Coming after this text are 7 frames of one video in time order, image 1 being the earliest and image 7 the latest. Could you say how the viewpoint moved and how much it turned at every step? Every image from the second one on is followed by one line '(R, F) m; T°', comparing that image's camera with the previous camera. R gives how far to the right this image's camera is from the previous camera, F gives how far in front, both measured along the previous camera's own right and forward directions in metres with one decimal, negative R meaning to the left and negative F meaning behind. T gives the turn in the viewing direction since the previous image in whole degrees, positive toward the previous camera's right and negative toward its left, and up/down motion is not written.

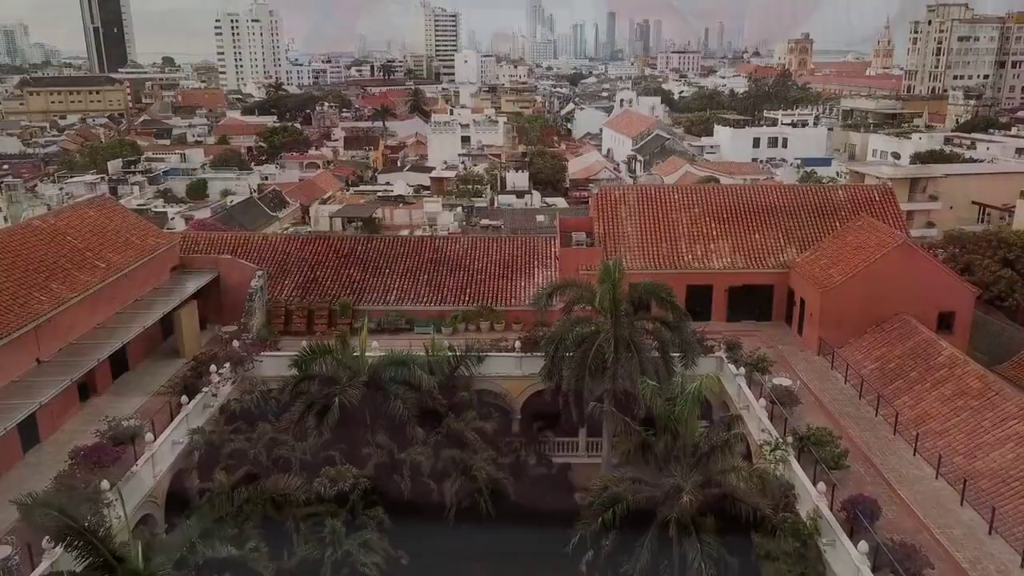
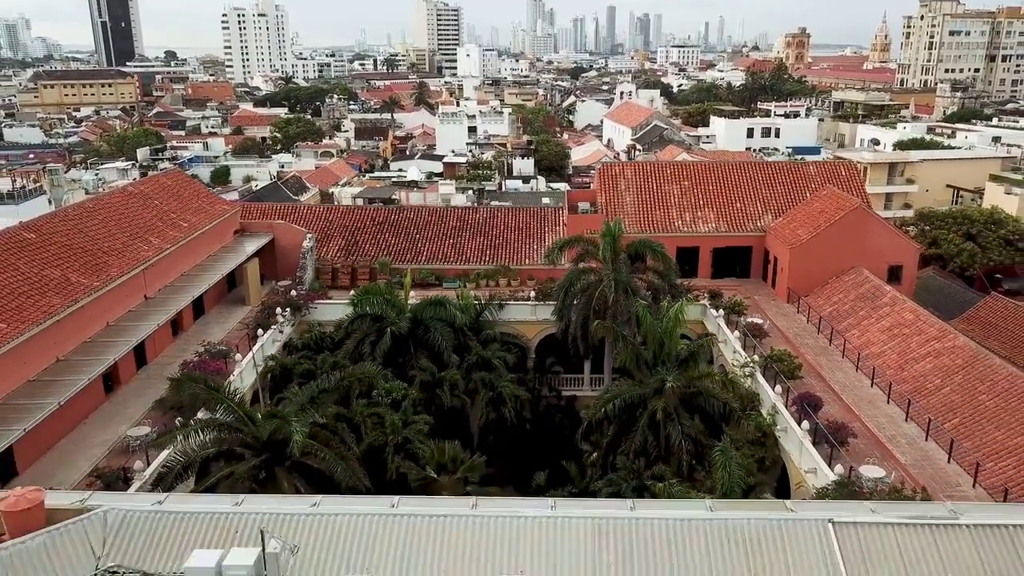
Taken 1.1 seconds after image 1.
(-0.6, -5.2) m; 0°
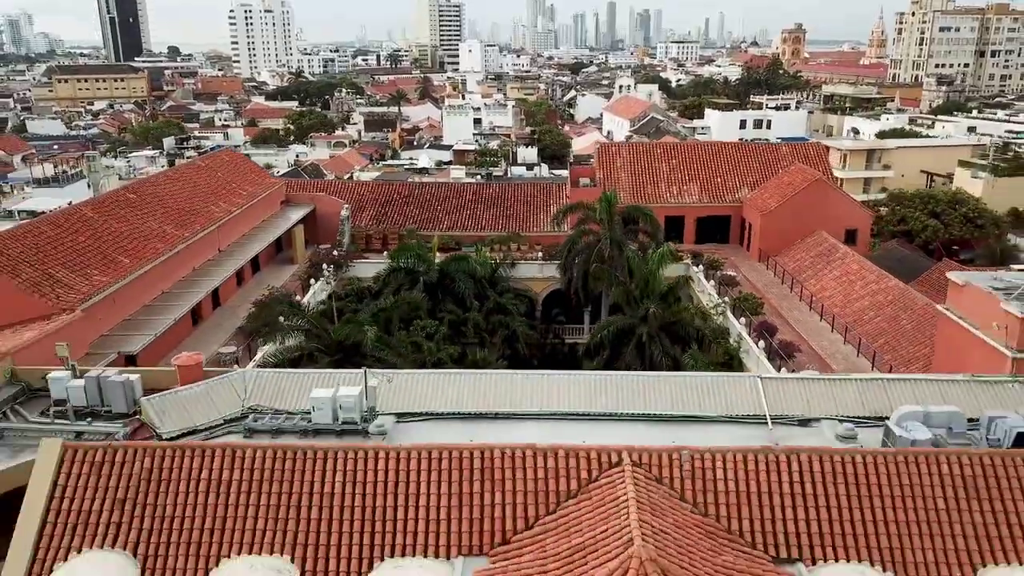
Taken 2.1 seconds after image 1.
(-0.5, -5.6) m; 0°
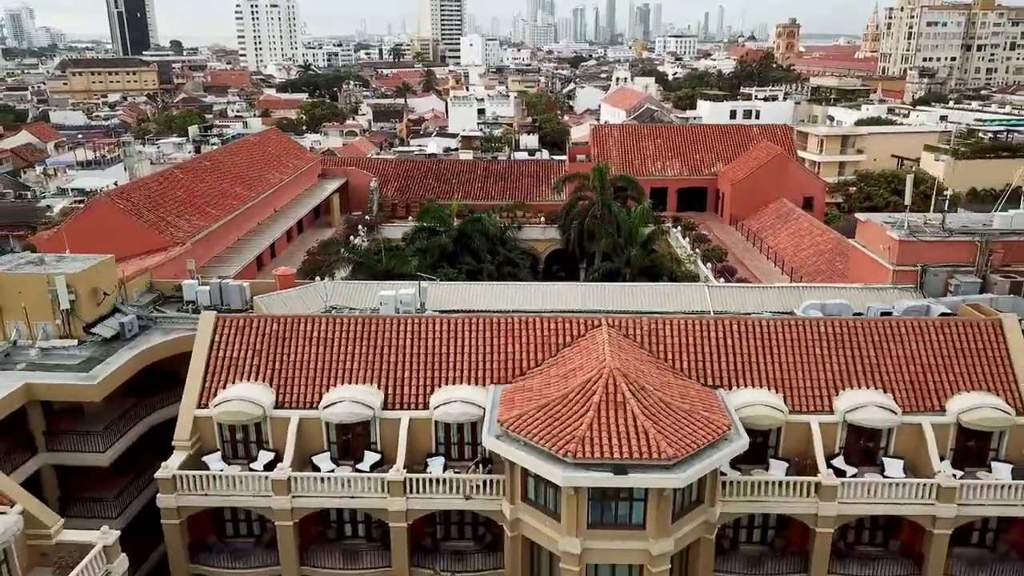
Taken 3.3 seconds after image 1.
(-0.4, -6.6) m; 0°
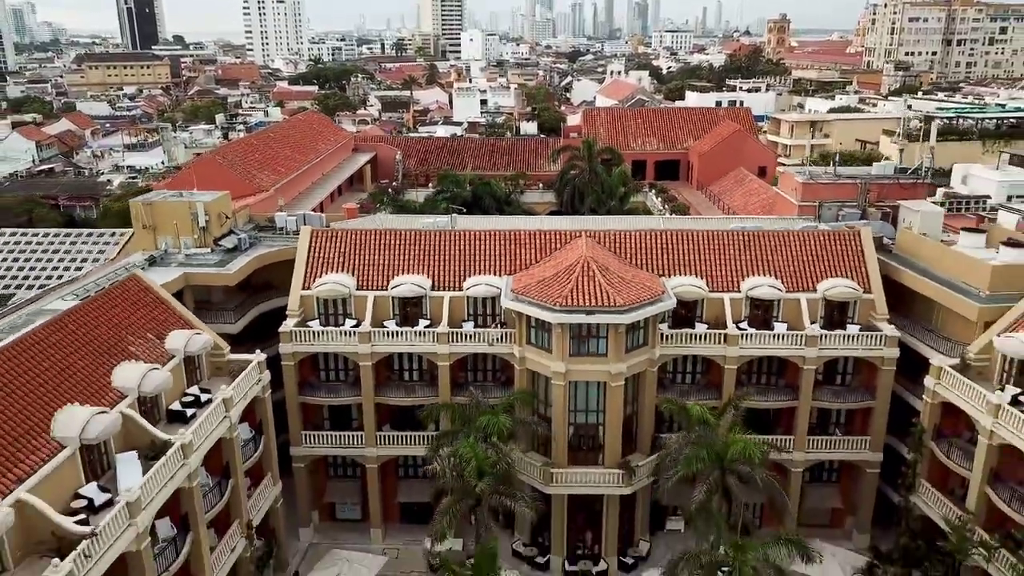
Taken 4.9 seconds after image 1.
(-0.3, -9.1) m; 0°
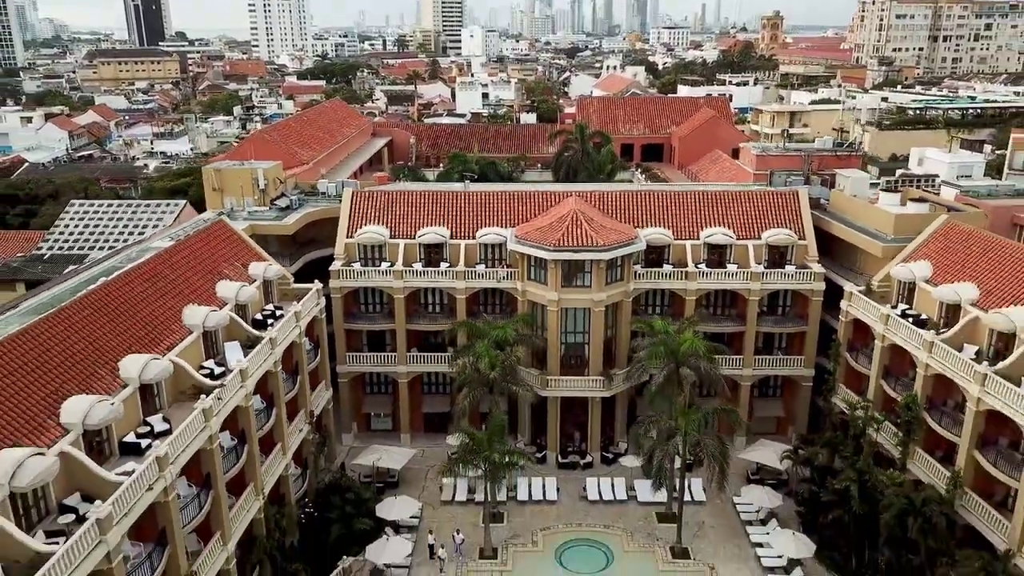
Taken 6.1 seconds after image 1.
(-0.2, -6.9) m; 0°
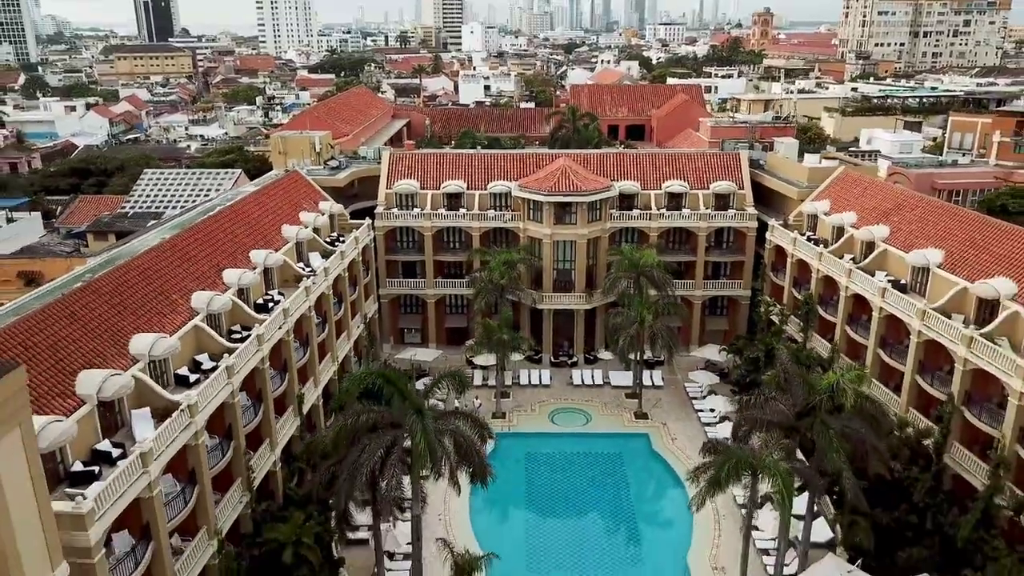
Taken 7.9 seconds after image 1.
(-0.3, -10.2) m; 0°
